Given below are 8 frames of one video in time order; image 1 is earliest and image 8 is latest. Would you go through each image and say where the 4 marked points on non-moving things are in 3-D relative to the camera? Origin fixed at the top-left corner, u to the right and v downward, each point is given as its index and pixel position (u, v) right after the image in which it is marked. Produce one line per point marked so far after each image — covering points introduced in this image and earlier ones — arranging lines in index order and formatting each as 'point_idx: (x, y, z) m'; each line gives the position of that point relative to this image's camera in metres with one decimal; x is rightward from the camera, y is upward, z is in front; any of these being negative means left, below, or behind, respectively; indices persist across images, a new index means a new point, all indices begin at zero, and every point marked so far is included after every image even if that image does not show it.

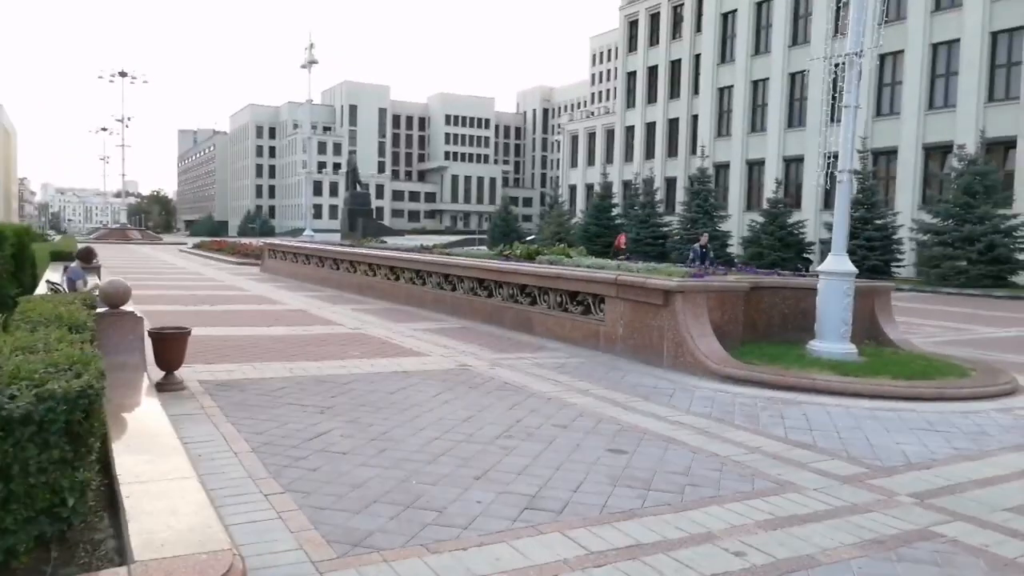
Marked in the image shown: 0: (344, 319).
0: (-3.0, -0.6, +13.8) m
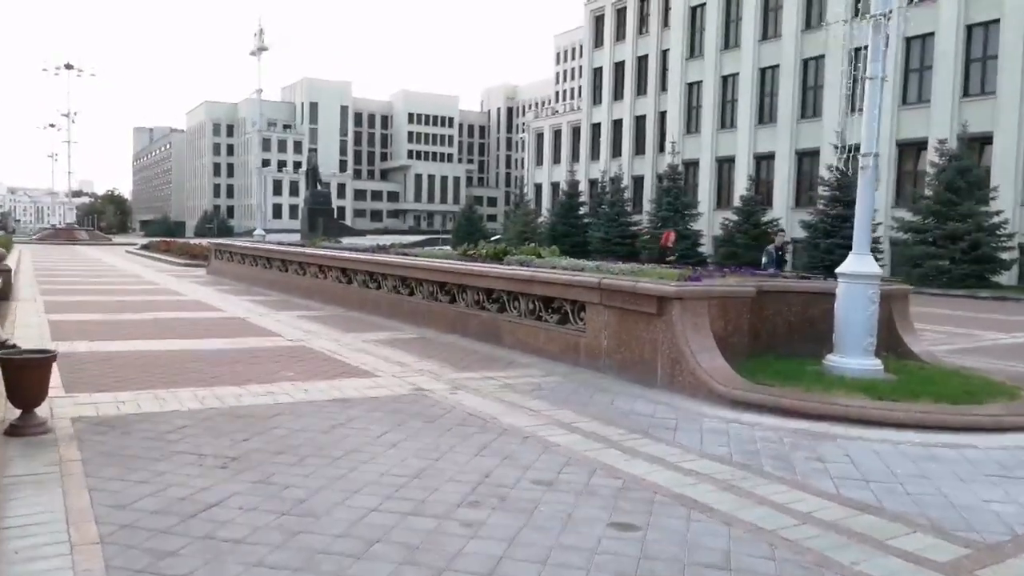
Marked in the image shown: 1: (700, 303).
0: (-3.5, -0.6, +12.1) m
1: (+1.9, -0.1, +7.8) m
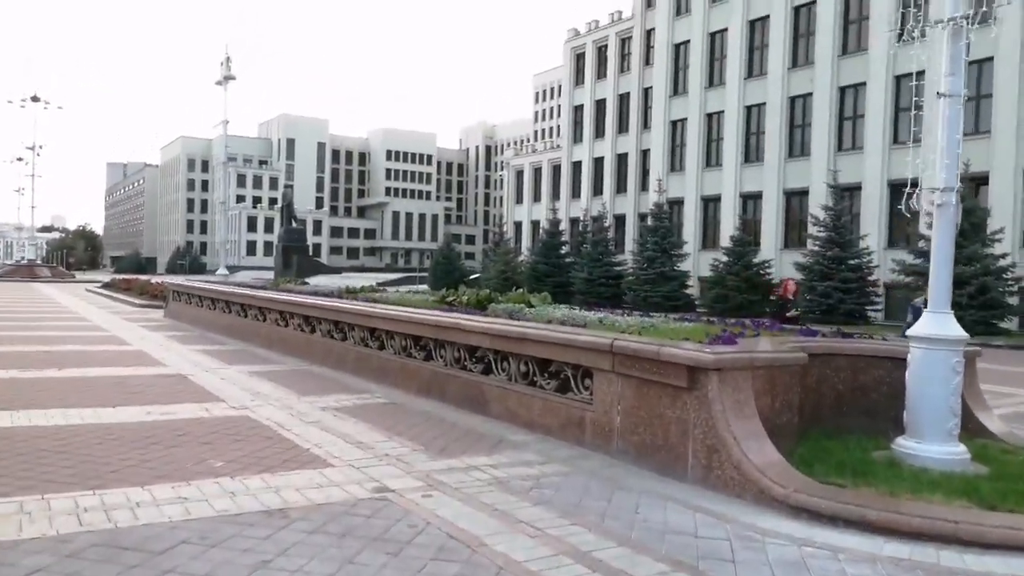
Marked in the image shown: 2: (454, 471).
0: (-3.7, -1.4, +10.3) m
1: (+1.8, -0.7, +6.2) m
2: (-0.5, -1.4, +6.3) m
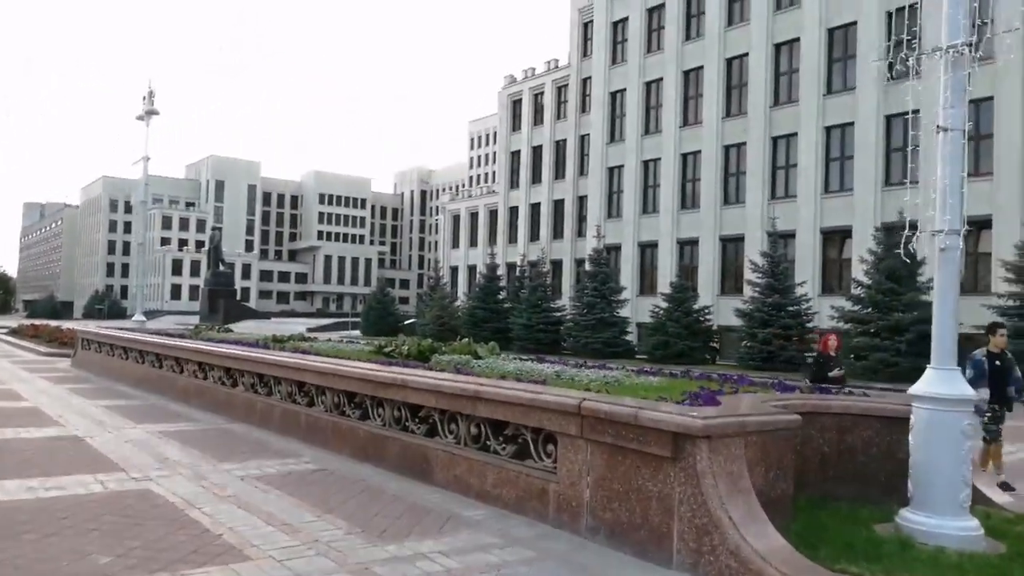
0: (-4.3, -1.9, +9.0) m
1: (+1.5, -1.0, +5.4) m
2: (-0.8, -1.8, +5.3) m
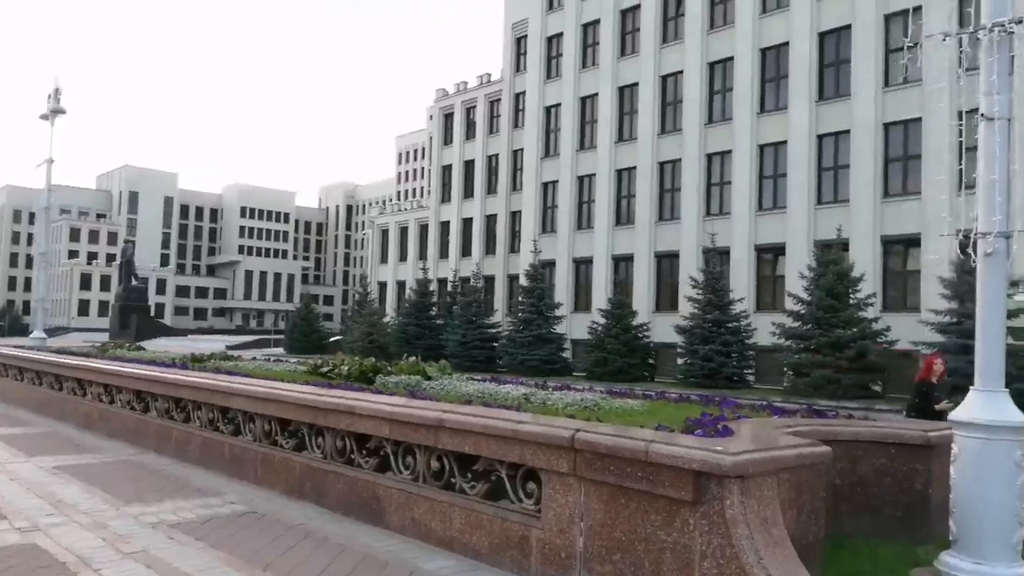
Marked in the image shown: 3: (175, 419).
0: (-4.7, -2.0, +7.5) m
1: (+1.4, -1.1, +4.5) m
2: (-0.8, -1.8, +4.1) m
3: (-4.4, -1.7, +10.3) m
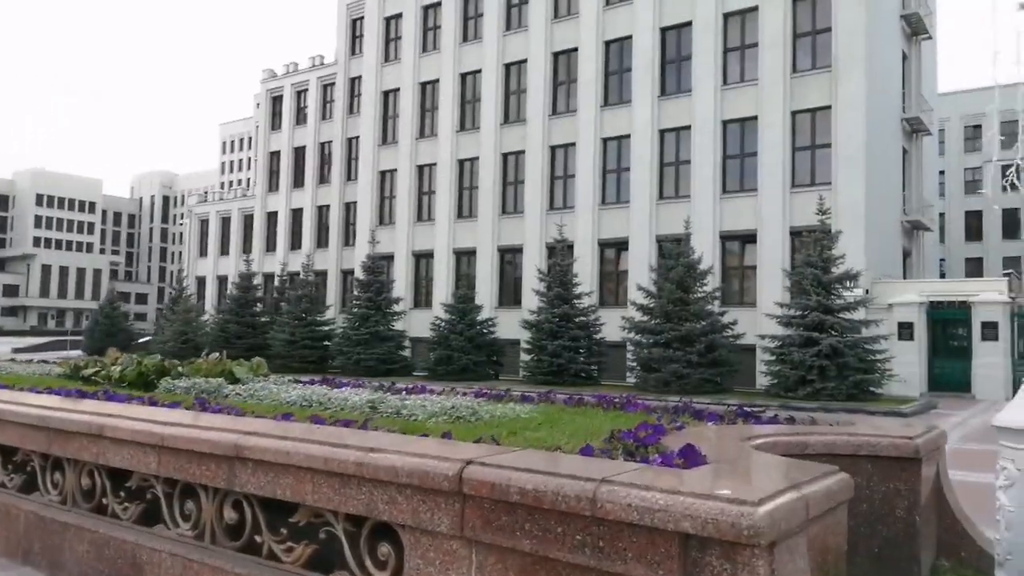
0: (-5.7, -1.8, +4.4) m
1: (+0.9, -0.8, +2.7) m
2: (-1.2, -1.6, +1.9) m
3: (-6.0, -1.4, +7.2) m
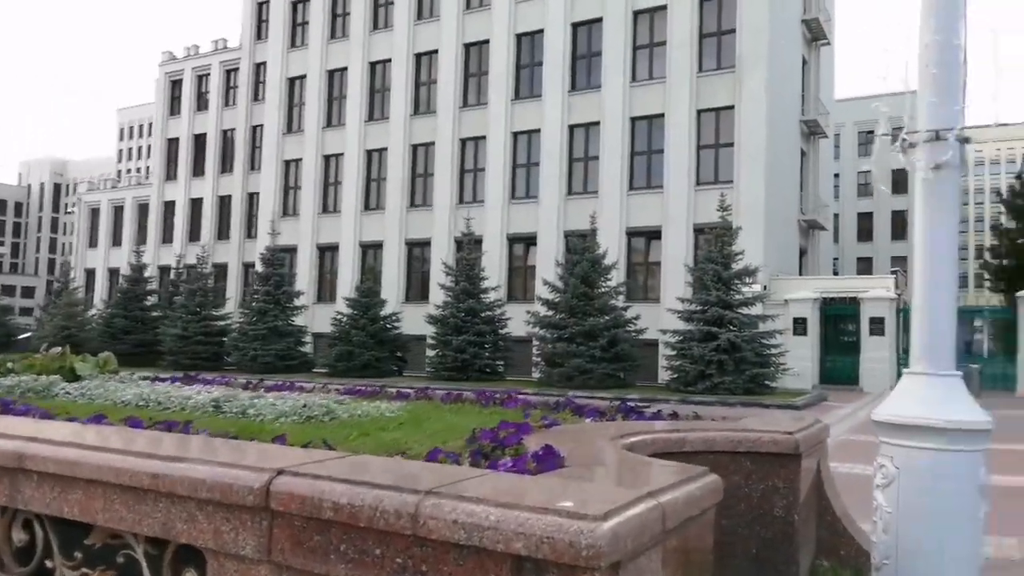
0: (-6.4, -1.6, +3.3) m
1: (+0.4, -0.8, +2.3) m
2: (-1.7, -1.5, +1.3) m
3: (-7.0, -1.3, +6.1) m
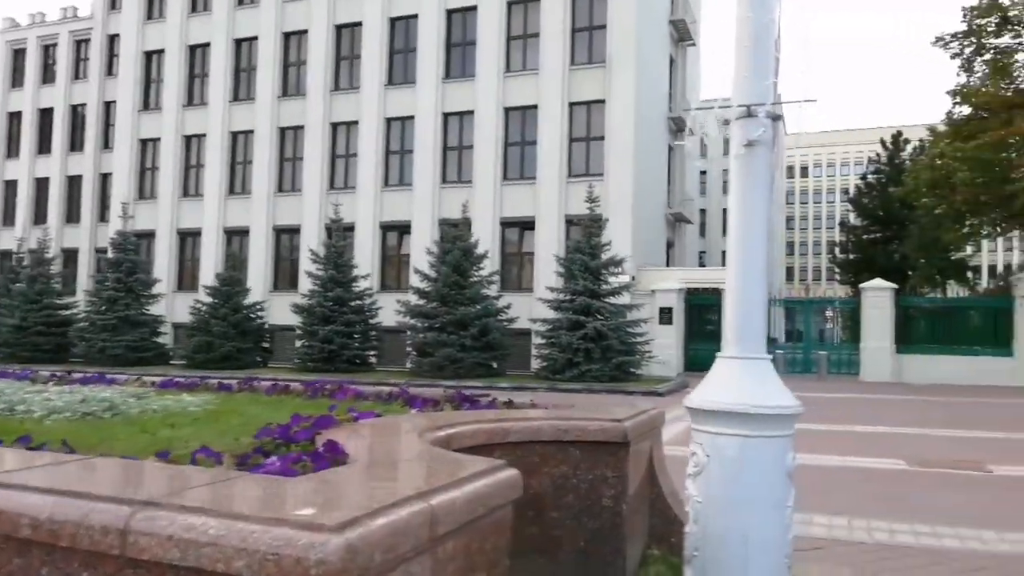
0: (-7.1, -1.5, +2.0) m
1: (-0.3, -0.7, +2.0) m
2: (-2.1, -1.5, +0.7) m
3: (-8.1, -1.2, +4.7) m
